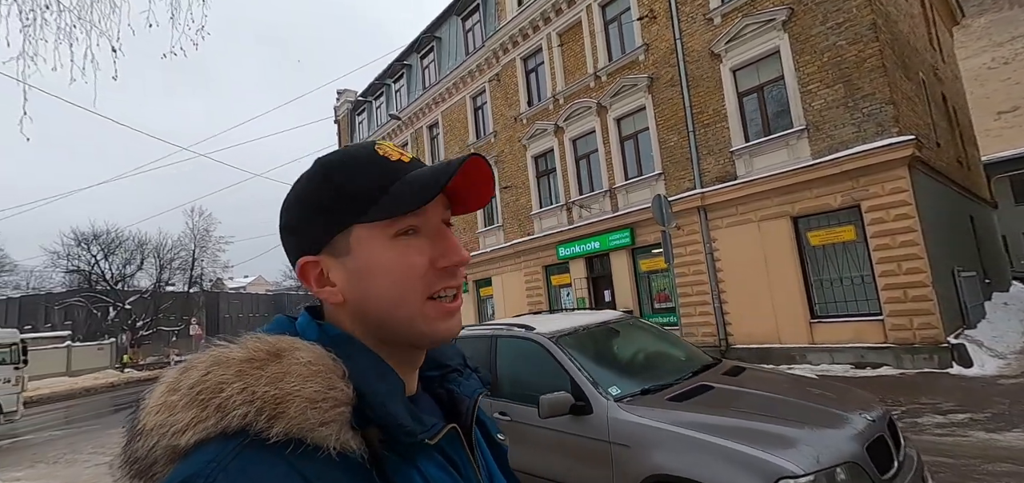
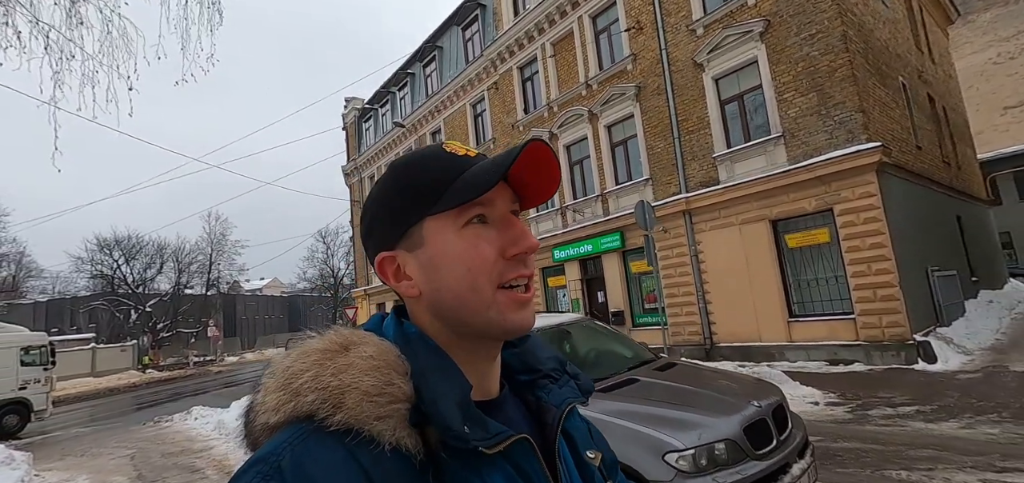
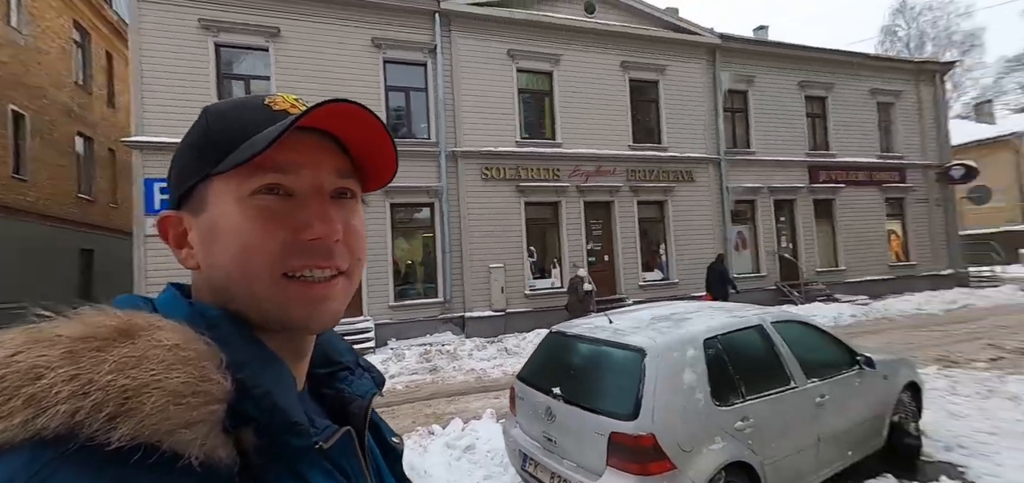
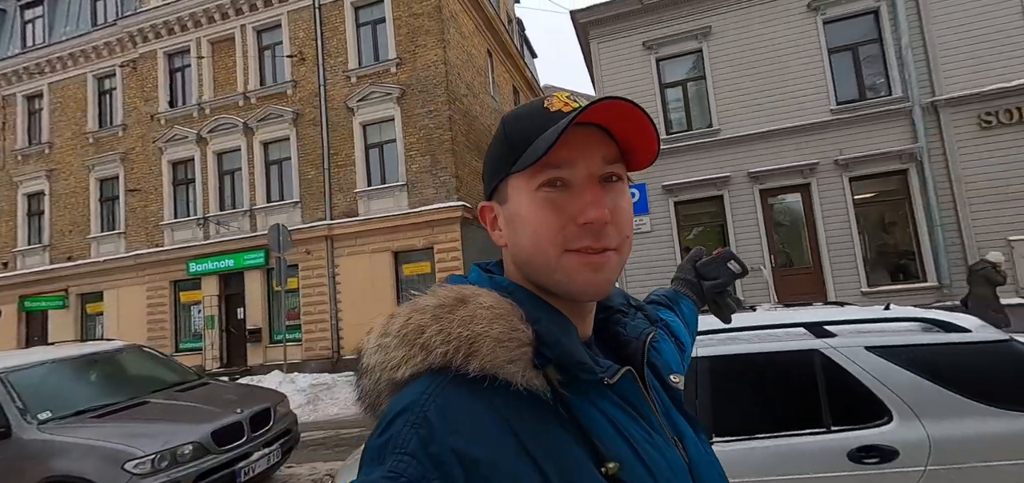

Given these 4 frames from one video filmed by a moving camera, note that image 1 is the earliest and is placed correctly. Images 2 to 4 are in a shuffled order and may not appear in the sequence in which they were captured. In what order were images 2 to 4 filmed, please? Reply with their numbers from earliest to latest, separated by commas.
2, 4, 3
